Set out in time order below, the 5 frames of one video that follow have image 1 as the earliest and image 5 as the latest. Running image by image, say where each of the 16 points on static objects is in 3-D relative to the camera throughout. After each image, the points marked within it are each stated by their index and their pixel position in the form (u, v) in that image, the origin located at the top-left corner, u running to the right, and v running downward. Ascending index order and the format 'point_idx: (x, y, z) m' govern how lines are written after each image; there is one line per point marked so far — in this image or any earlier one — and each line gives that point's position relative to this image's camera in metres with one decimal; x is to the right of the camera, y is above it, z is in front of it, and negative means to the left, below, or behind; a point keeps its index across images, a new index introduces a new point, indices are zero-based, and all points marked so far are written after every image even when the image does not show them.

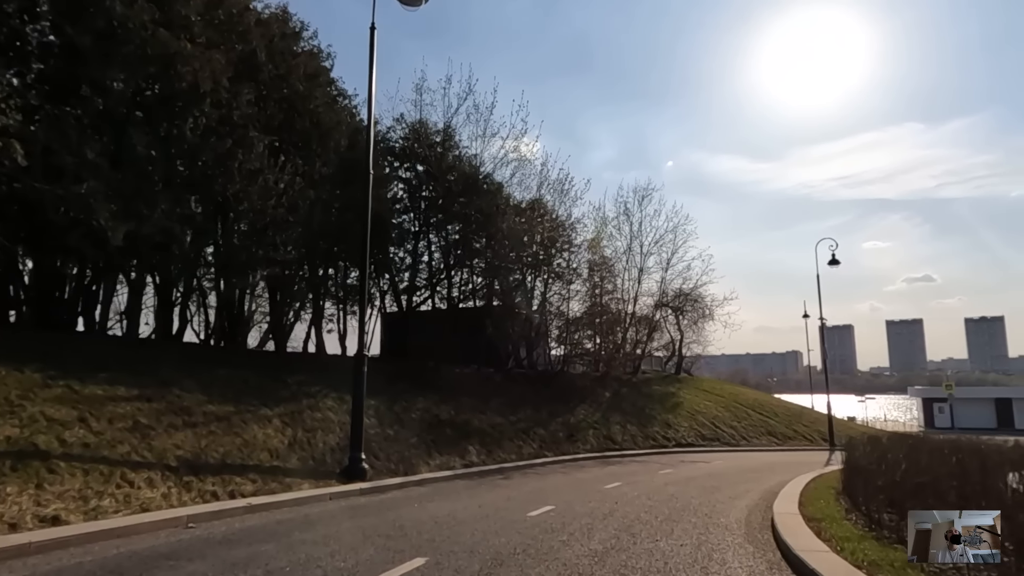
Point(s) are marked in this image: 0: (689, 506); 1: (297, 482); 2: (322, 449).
0: (+3.8, -4.6, +15.7) m
1: (-4.4, -4.0, +15.2) m
2: (-4.7, -4.0, +18.1) m
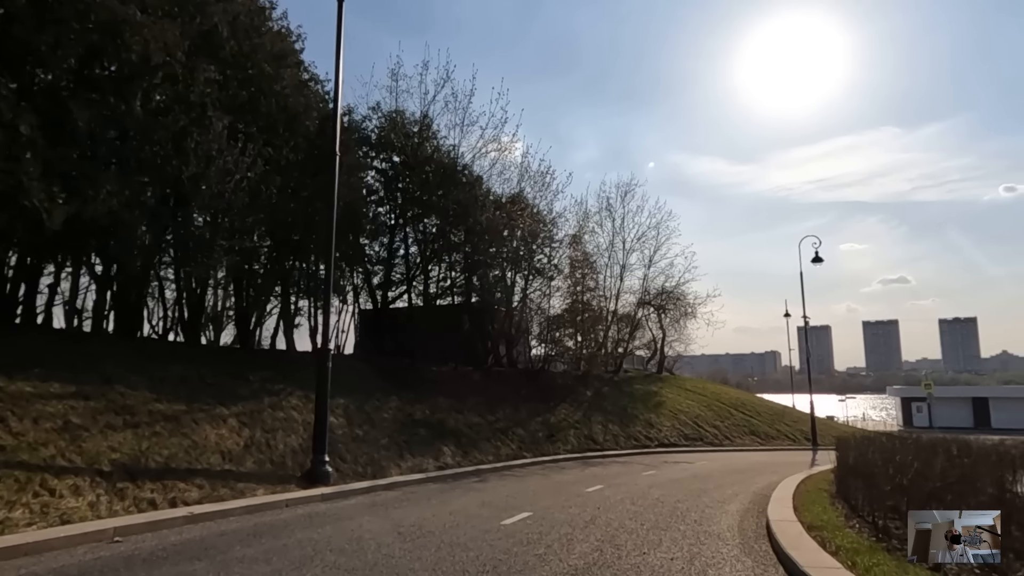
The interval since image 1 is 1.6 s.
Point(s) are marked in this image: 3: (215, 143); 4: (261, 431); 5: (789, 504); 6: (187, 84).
0: (+3.3, -4.4, +14.6) m
1: (-4.9, -3.8, +13.9) m
2: (-5.2, -3.7, +16.8) m
3: (-7.7, +3.8, +19.3) m
4: (-5.8, -3.3, +17.1) m
5: (+5.6, -4.3, +14.9) m
6: (-8.3, +5.2, +18.9) m
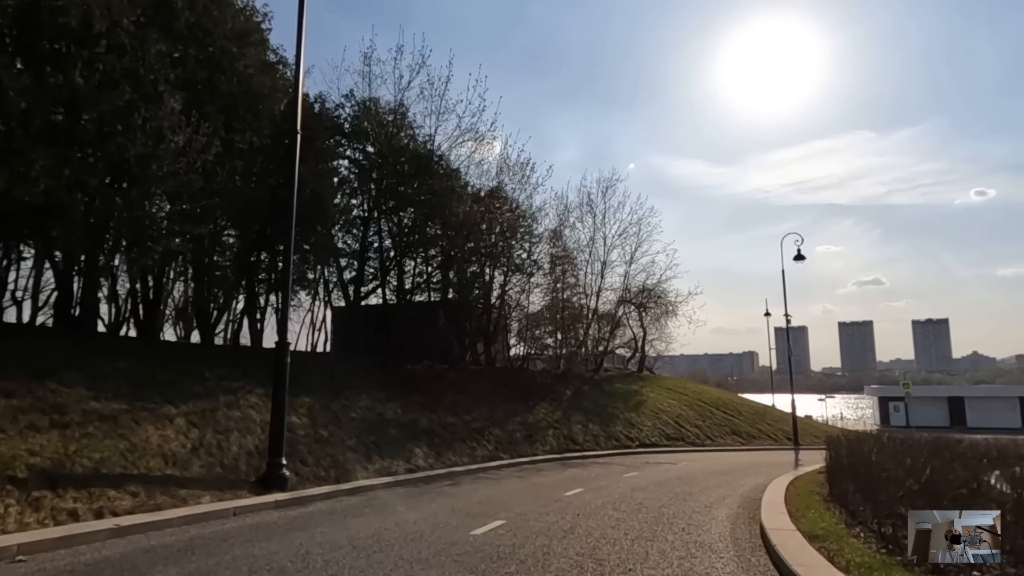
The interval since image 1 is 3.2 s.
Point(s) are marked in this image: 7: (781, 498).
0: (+2.8, -4.2, +13.5) m
1: (-5.4, -3.5, +12.6) m
2: (-5.8, -3.5, +15.5) m
3: (-8.3, +4.1, +17.9) m
4: (-6.4, -3.1, +15.8) m
5: (+5.1, -4.1, +13.8) m
6: (-8.9, +5.5, +17.4) m
7: (+5.8, -4.5, +16.0) m
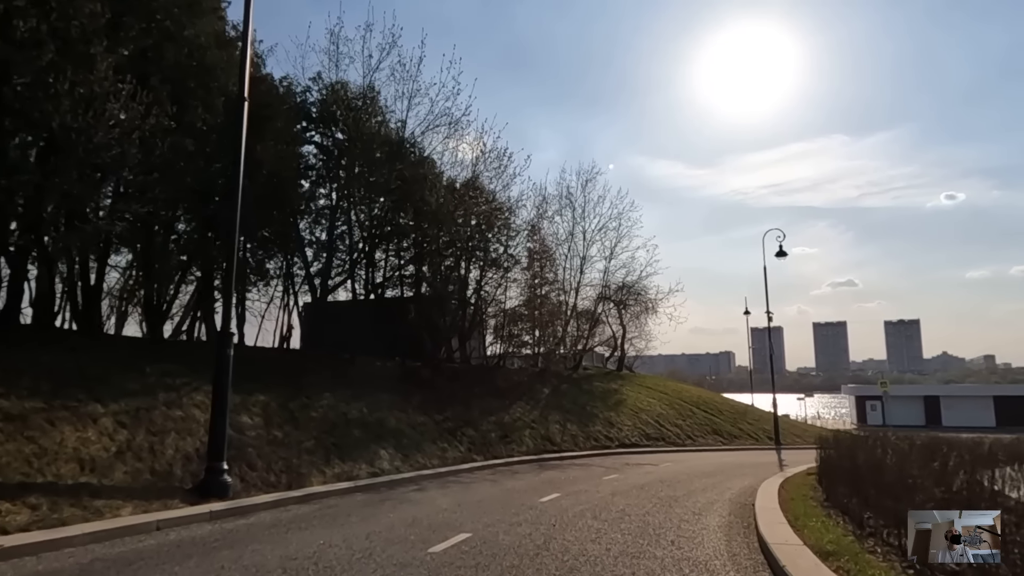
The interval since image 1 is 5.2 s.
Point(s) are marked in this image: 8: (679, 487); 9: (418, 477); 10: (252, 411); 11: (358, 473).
0: (+2.2, -3.9, +12.0) m
1: (-5.9, -3.2, +10.9) m
2: (-6.4, -3.2, +13.8) m
3: (-9.0, +4.4, +16.1) m
4: (-7.0, -2.8, +14.1) m
5: (+4.5, -3.9, +12.4) m
6: (-9.5, +5.8, +15.6) m
7: (+5.2, -4.3, +14.6) m
8: (+4.4, -5.2, +19.2) m
9: (-2.5, -5.1, +19.9) m
10: (-6.8, -3.2, +19.2) m
11: (-3.9, -4.7, +18.7) m
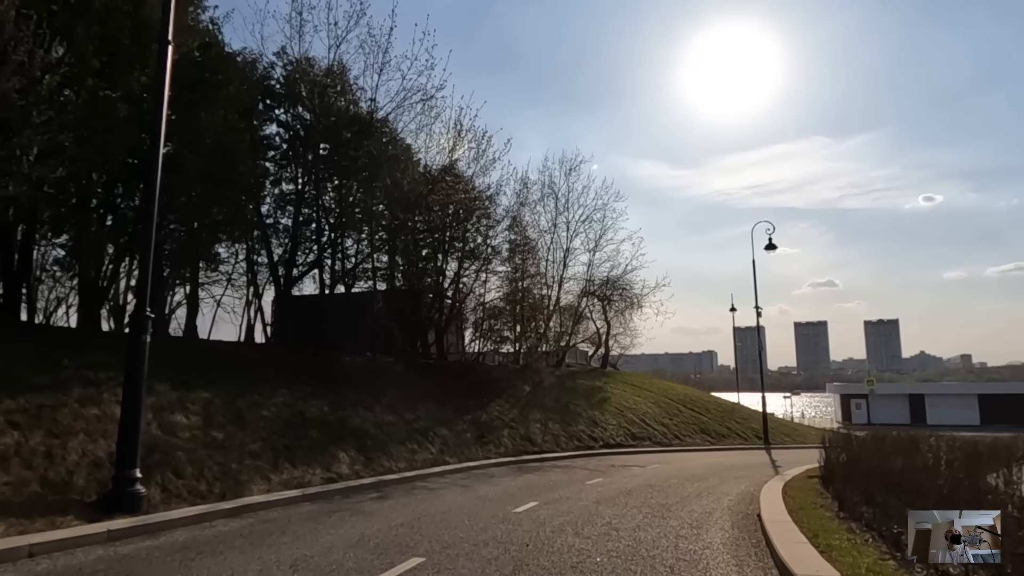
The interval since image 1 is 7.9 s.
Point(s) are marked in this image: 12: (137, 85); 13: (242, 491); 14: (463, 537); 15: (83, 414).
0: (+1.8, -3.5, +10.0) m
1: (-6.4, -2.8, +8.7) m
2: (-6.9, -2.7, +11.6) m
3: (-9.5, +4.8, +13.8) m
4: (-7.5, -2.4, +11.8) m
5: (+4.0, -3.5, +10.4) m
6: (-10.0, +6.2, +13.3) m
7: (+4.6, -3.9, +12.6) m
8: (+3.7, -4.8, +17.2) m
9: (-3.2, -4.7, +17.8) m
10: (-7.4, -2.8, +16.9) m
11: (-4.5, -4.3, +16.5) m
12: (-9.5, +5.1, +18.6) m
13: (-5.1, -3.9, +14.1) m
14: (-0.7, -3.6, +10.8) m
15: (-7.7, -2.2, +13.2) m
